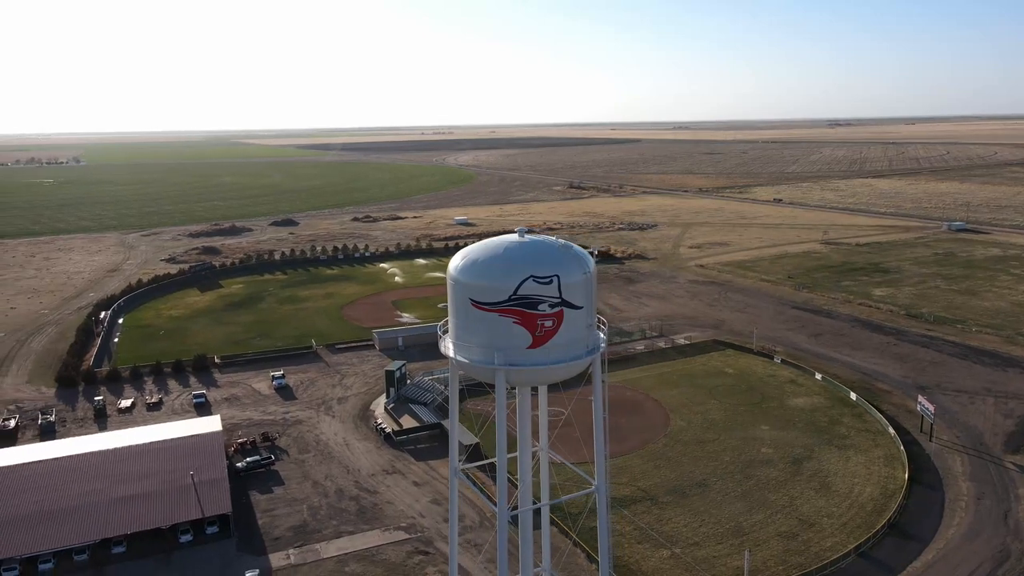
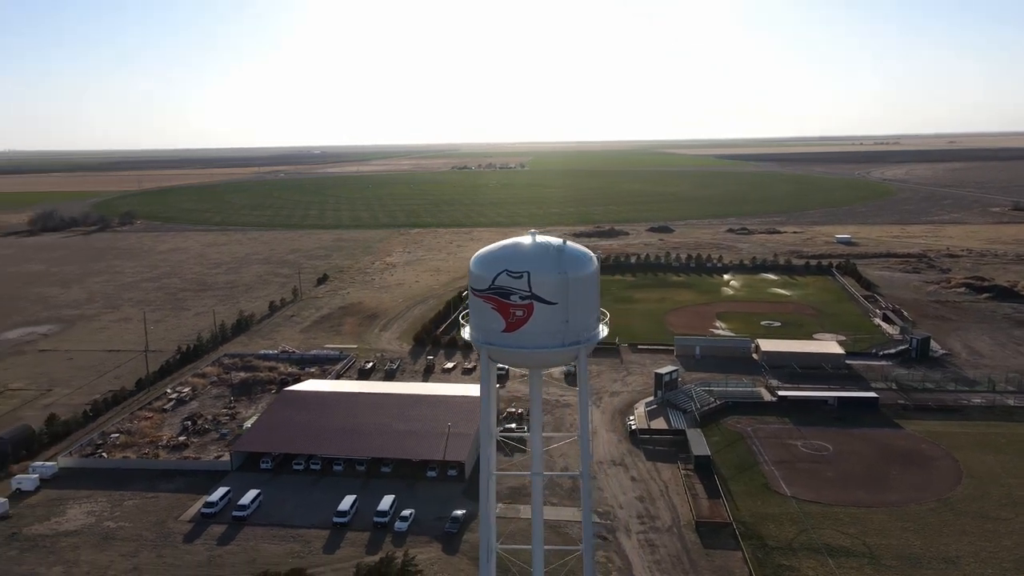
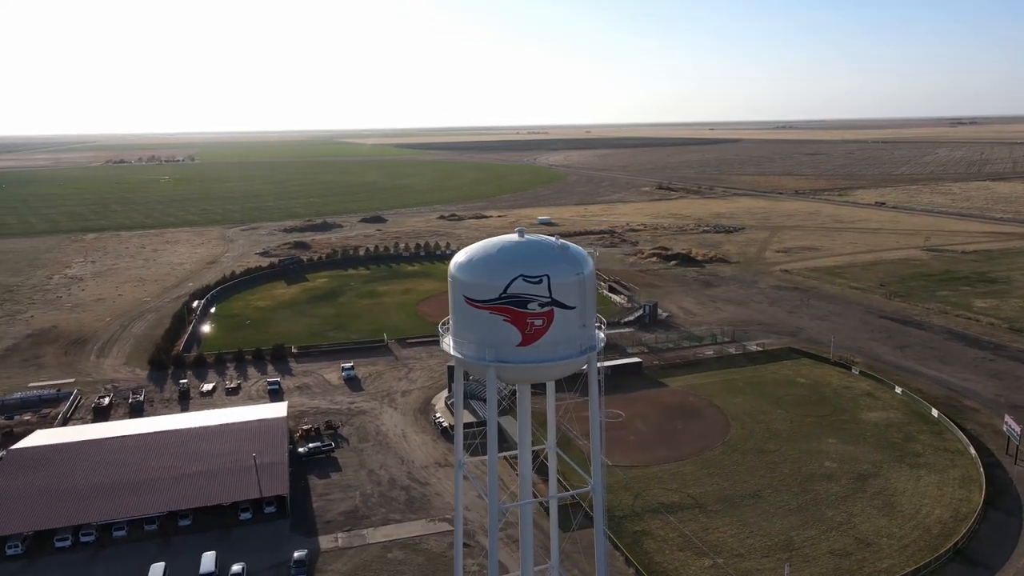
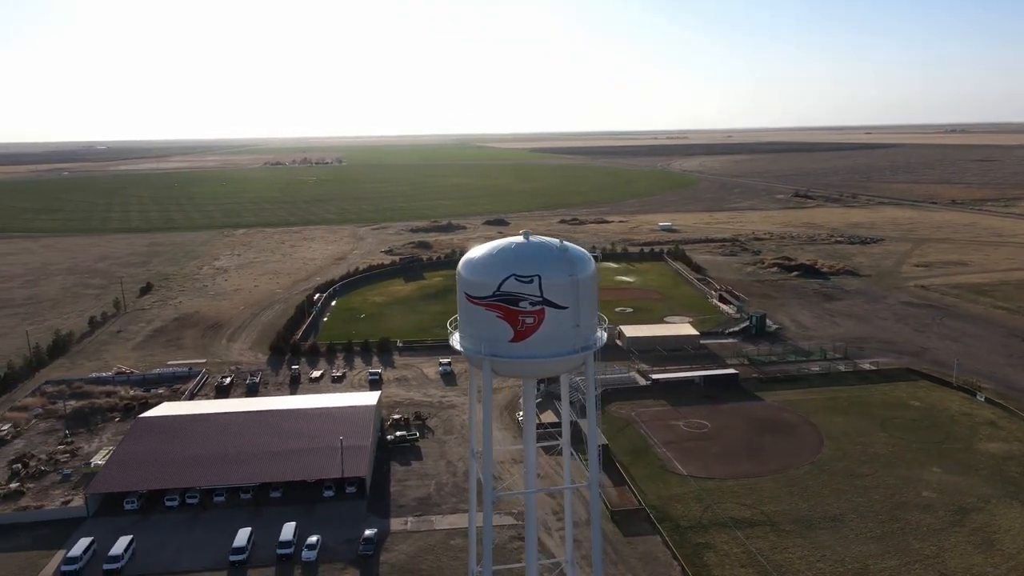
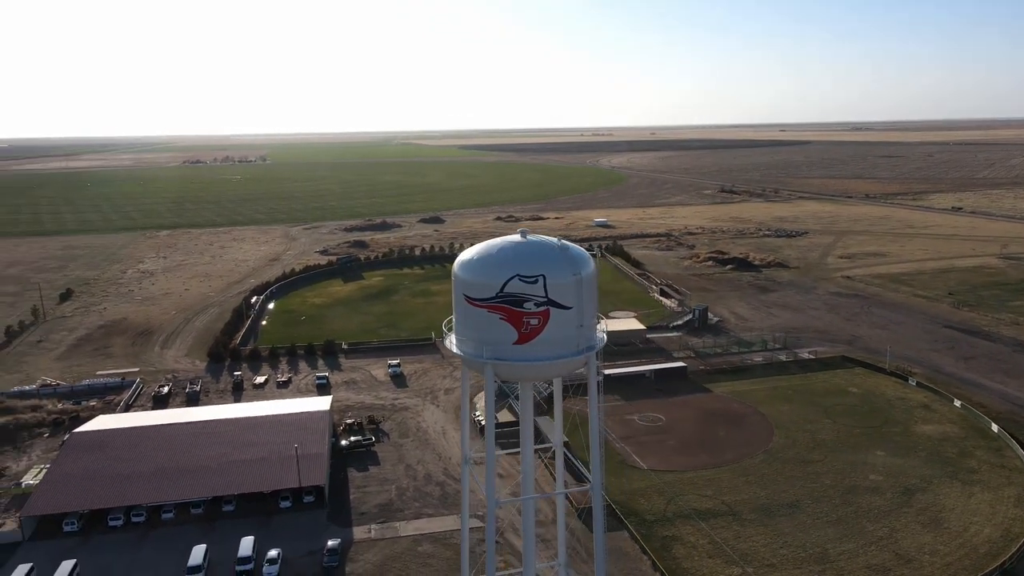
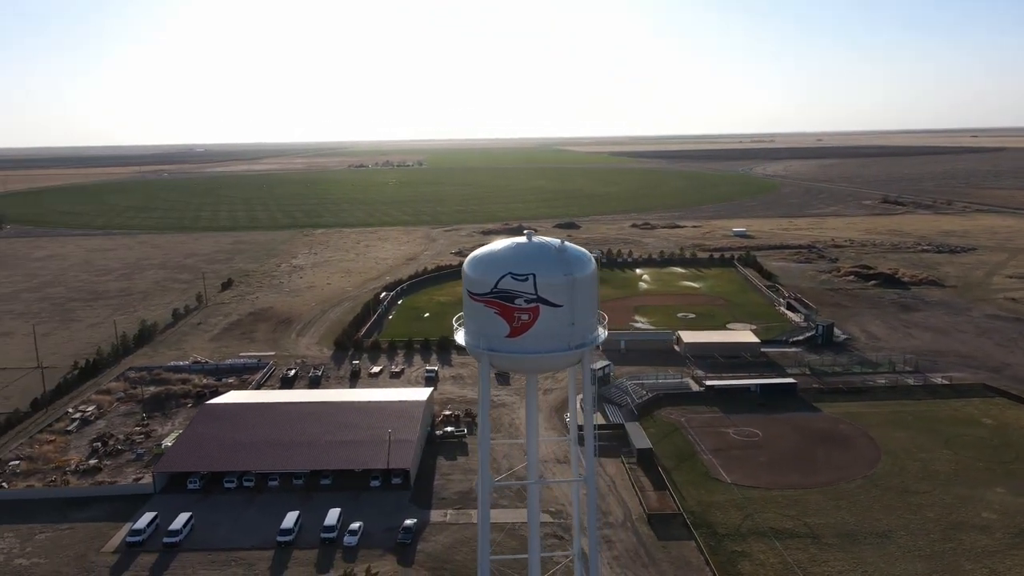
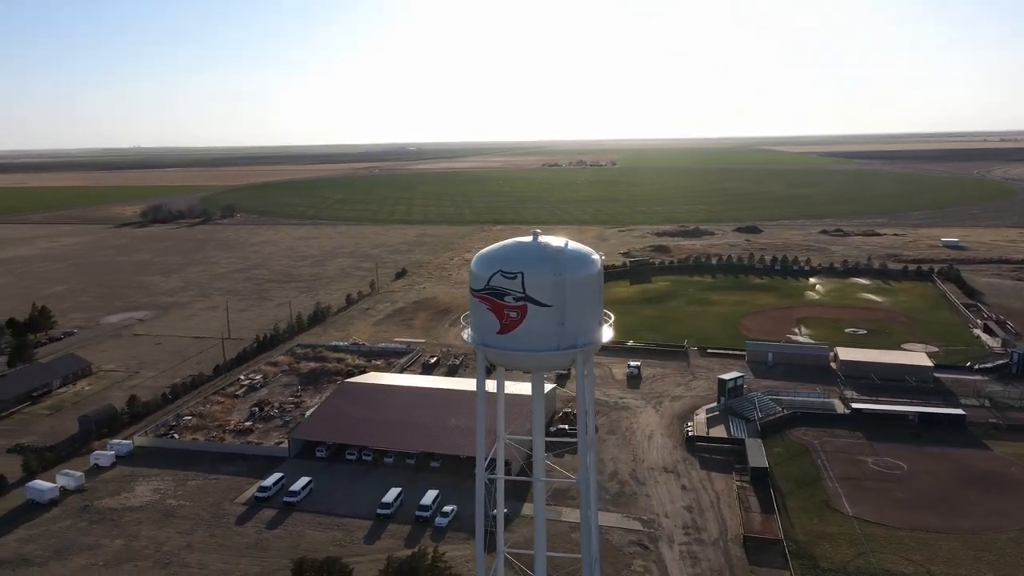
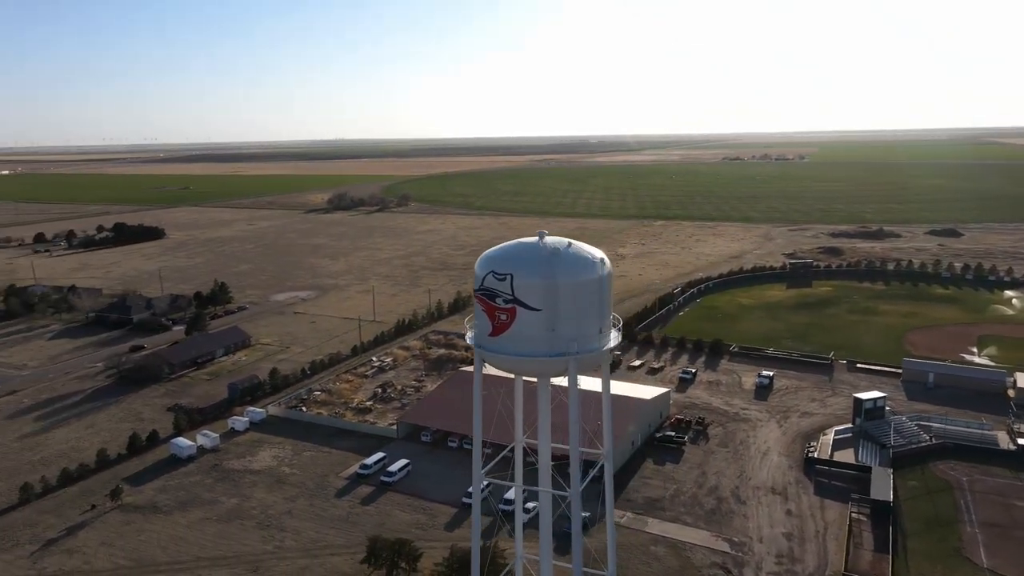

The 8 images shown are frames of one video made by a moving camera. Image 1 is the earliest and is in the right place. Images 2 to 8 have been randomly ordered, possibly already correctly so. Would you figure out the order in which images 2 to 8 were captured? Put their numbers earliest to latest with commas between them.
3, 5, 4, 6, 2, 7, 8
